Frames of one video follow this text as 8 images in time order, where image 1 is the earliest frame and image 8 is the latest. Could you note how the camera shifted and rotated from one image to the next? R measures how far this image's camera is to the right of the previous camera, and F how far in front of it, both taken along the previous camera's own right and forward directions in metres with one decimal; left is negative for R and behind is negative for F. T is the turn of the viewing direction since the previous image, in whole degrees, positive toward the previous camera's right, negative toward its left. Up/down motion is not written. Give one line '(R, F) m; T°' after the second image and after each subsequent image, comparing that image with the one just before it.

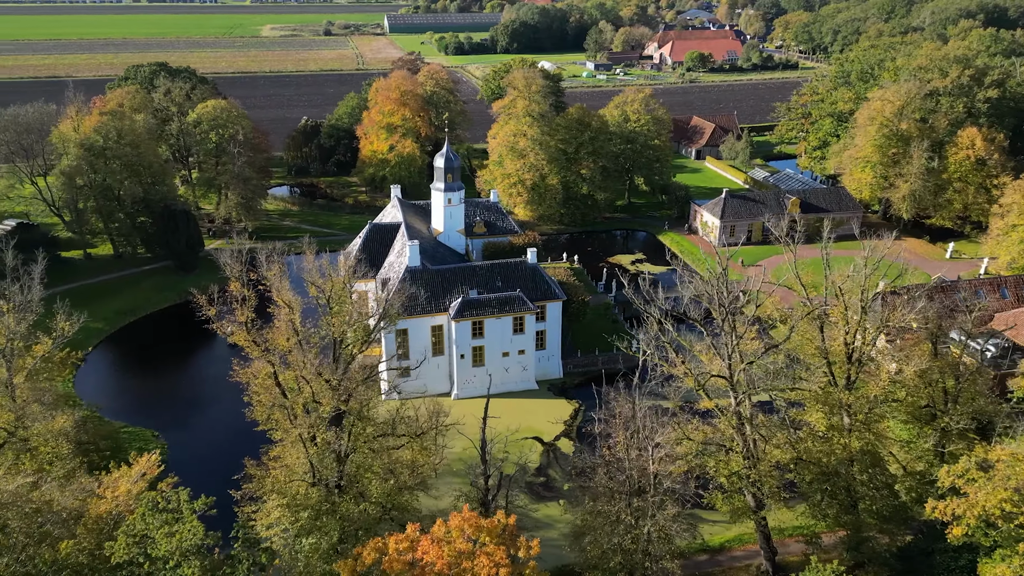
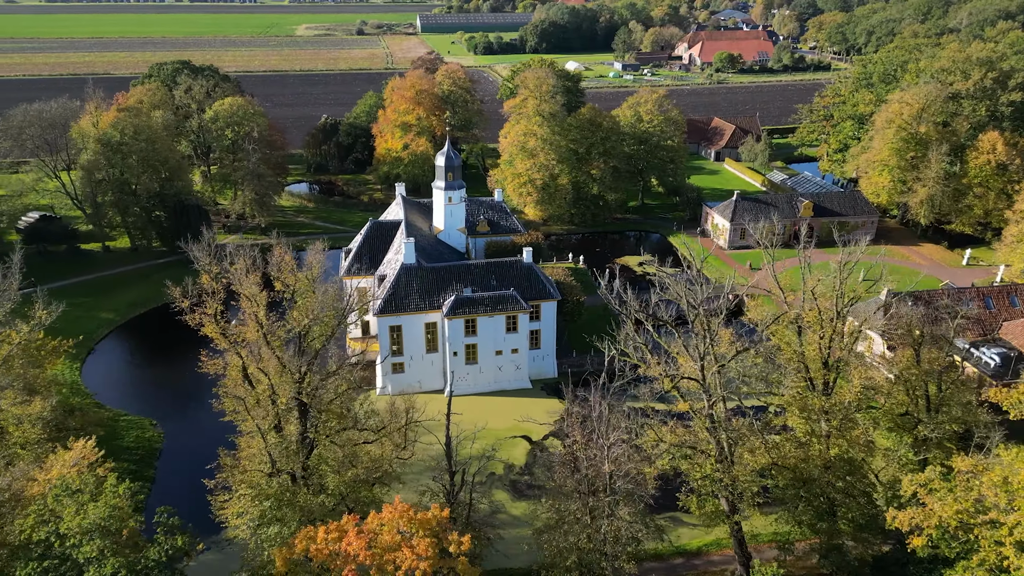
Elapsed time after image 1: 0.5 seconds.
(+2.2, -0.1) m; -3°
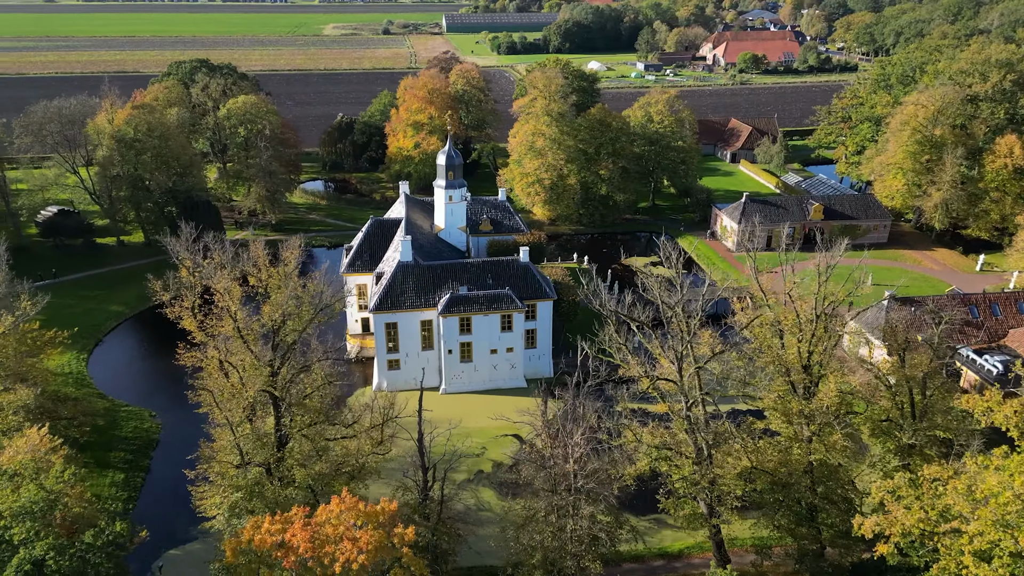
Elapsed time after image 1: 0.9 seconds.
(+1.8, -0.1) m; -2°
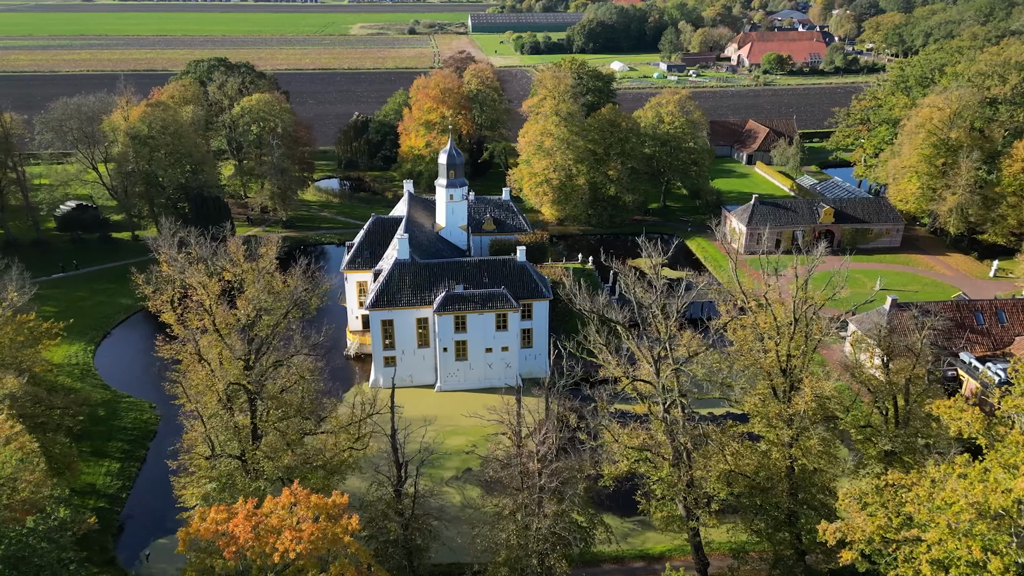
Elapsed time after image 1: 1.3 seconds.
(+1.8, -0.1) m; -2°
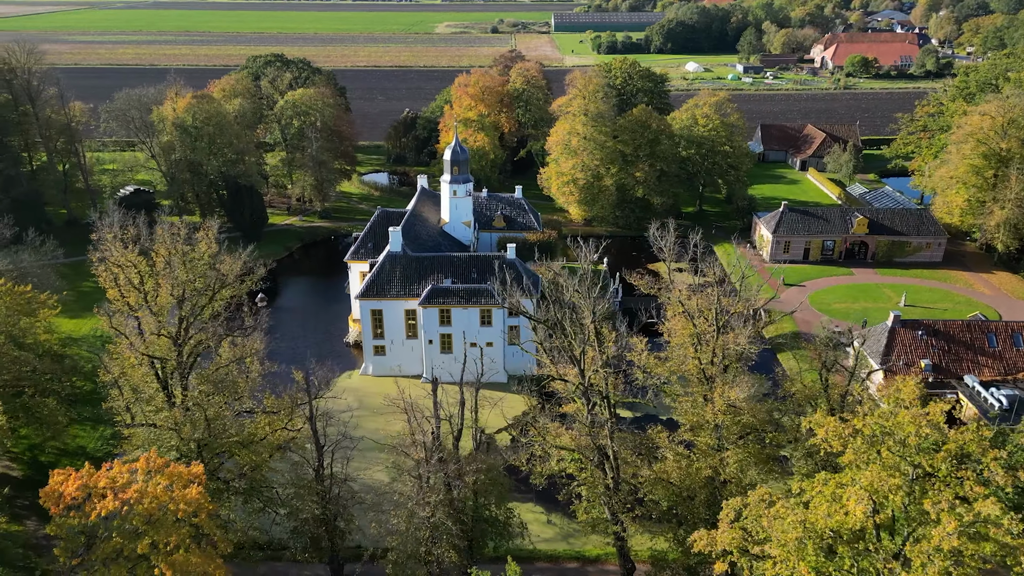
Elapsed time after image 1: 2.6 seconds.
(+5.8, 0.0) m; -7°
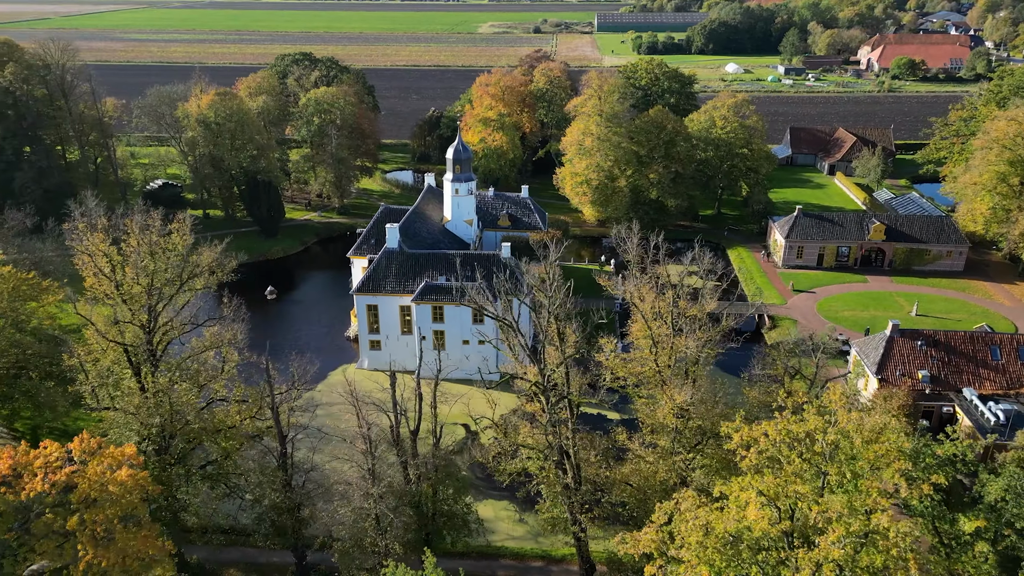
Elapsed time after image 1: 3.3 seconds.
(+3.0, -0.1) m; -3°
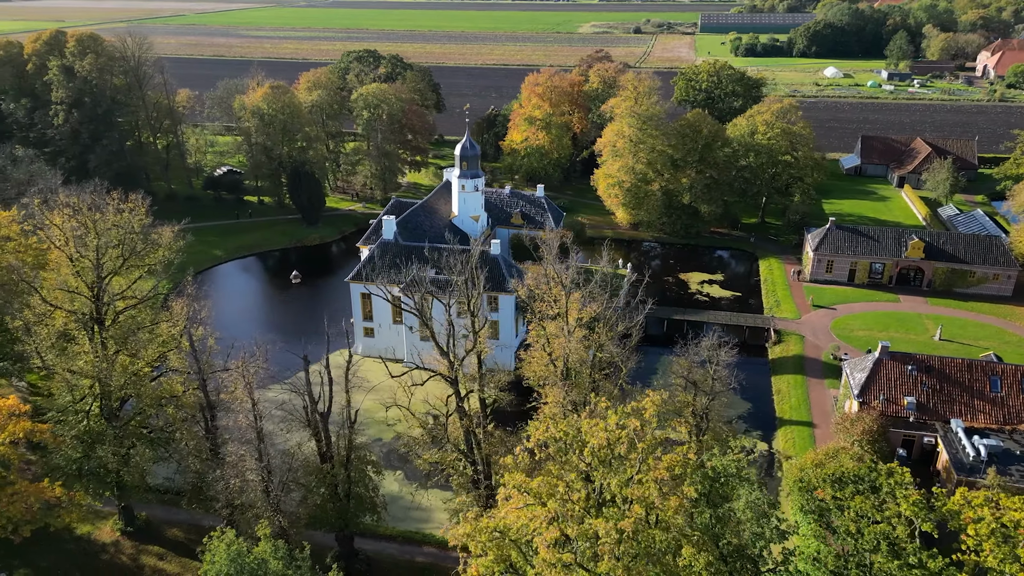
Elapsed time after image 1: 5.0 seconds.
(+7.0, +0.1) m; -8°
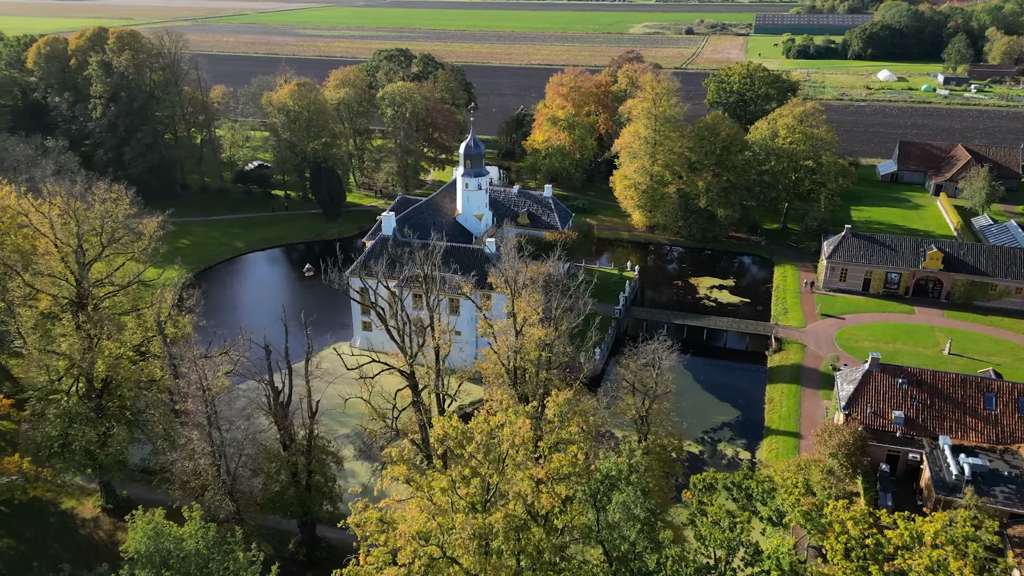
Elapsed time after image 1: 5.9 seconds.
(+3.5, 0.0) m; -4°
